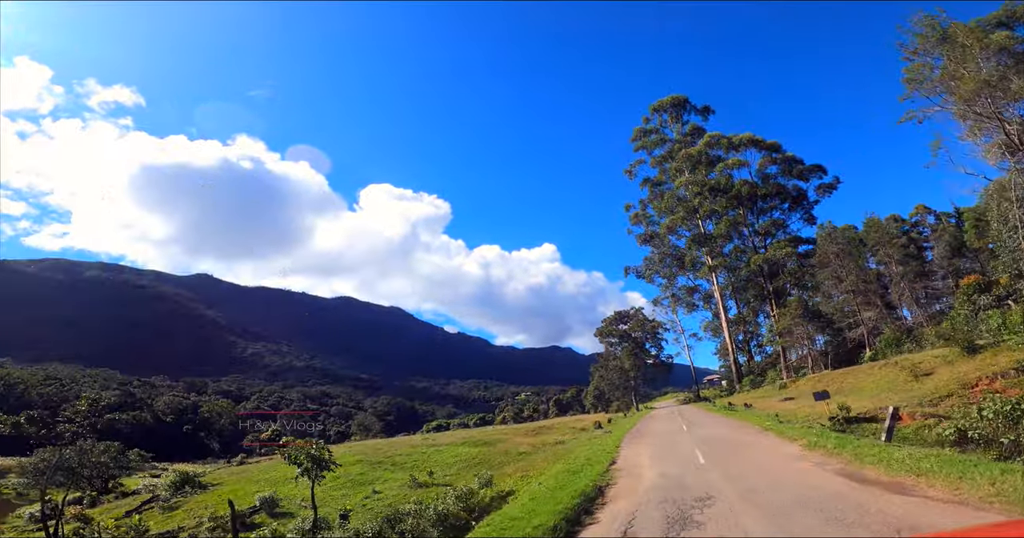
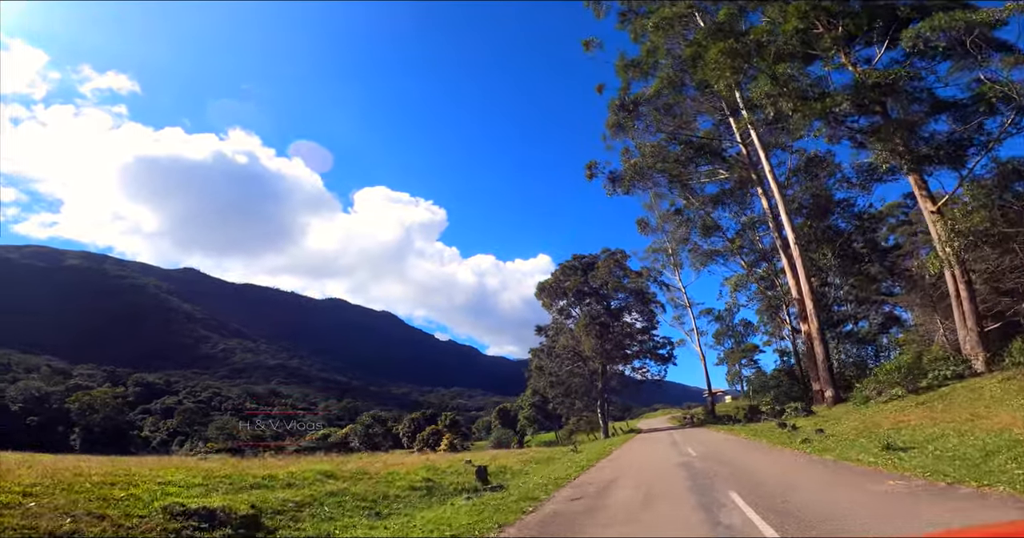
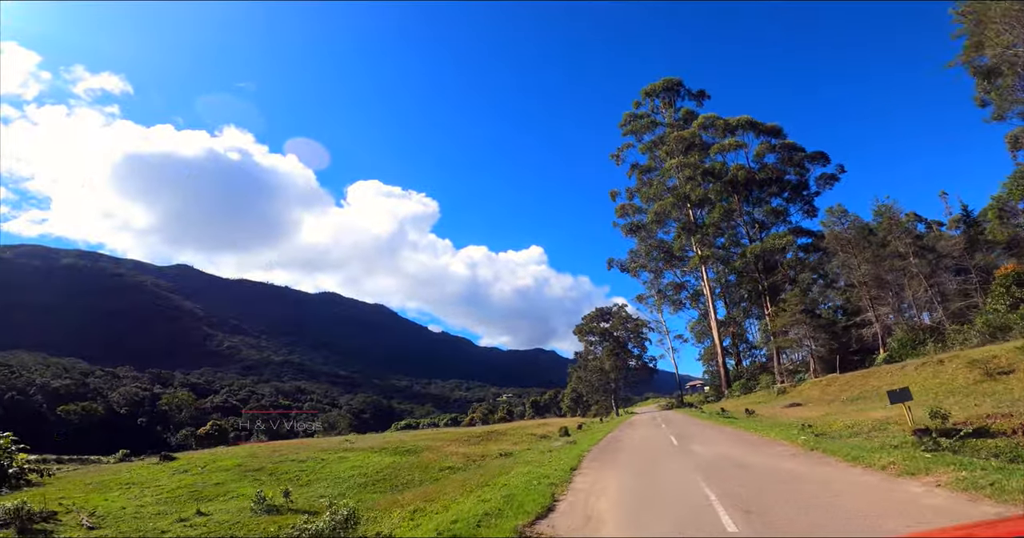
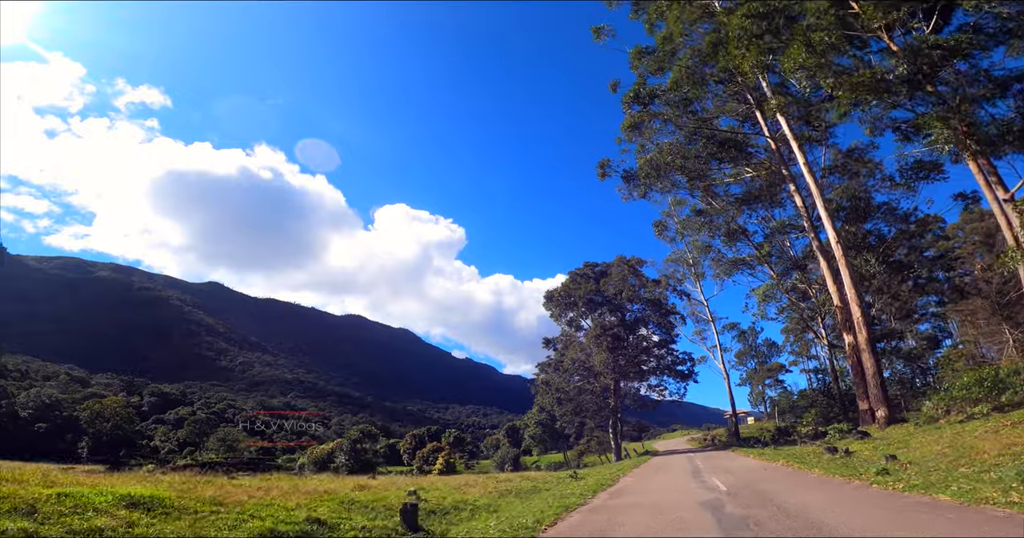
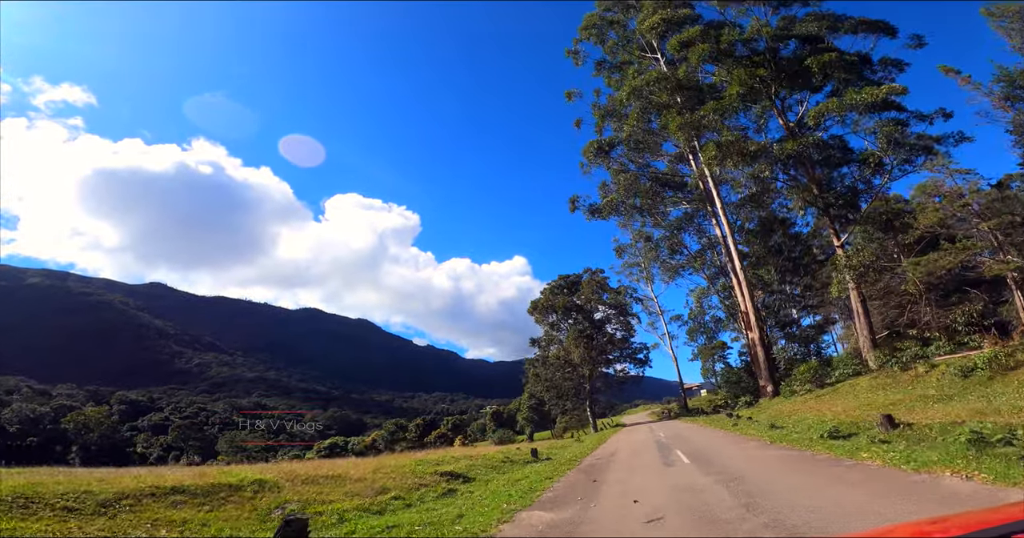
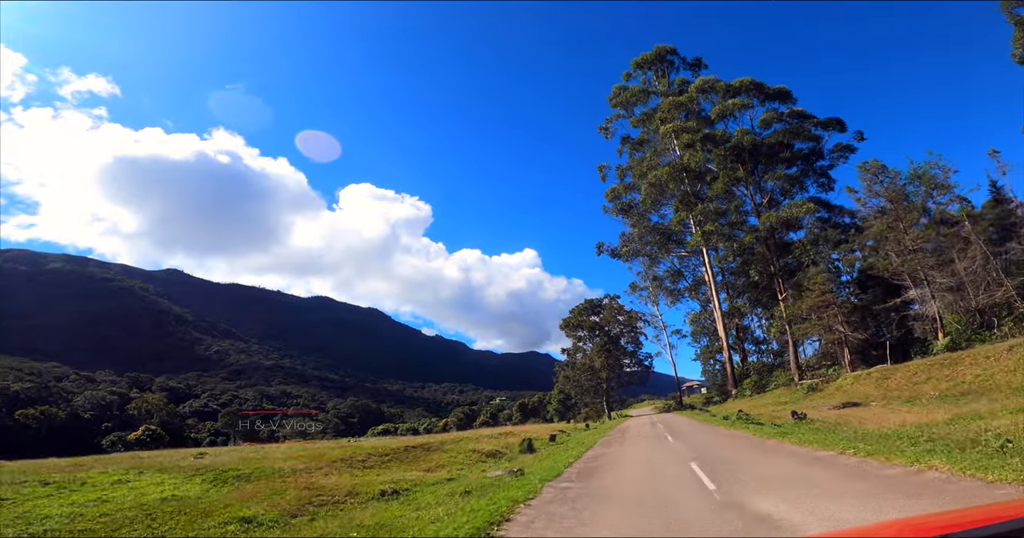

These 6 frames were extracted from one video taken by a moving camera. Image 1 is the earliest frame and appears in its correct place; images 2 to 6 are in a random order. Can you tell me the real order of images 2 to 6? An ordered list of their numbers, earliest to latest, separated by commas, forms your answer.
3, 6, 5, 2, 4
